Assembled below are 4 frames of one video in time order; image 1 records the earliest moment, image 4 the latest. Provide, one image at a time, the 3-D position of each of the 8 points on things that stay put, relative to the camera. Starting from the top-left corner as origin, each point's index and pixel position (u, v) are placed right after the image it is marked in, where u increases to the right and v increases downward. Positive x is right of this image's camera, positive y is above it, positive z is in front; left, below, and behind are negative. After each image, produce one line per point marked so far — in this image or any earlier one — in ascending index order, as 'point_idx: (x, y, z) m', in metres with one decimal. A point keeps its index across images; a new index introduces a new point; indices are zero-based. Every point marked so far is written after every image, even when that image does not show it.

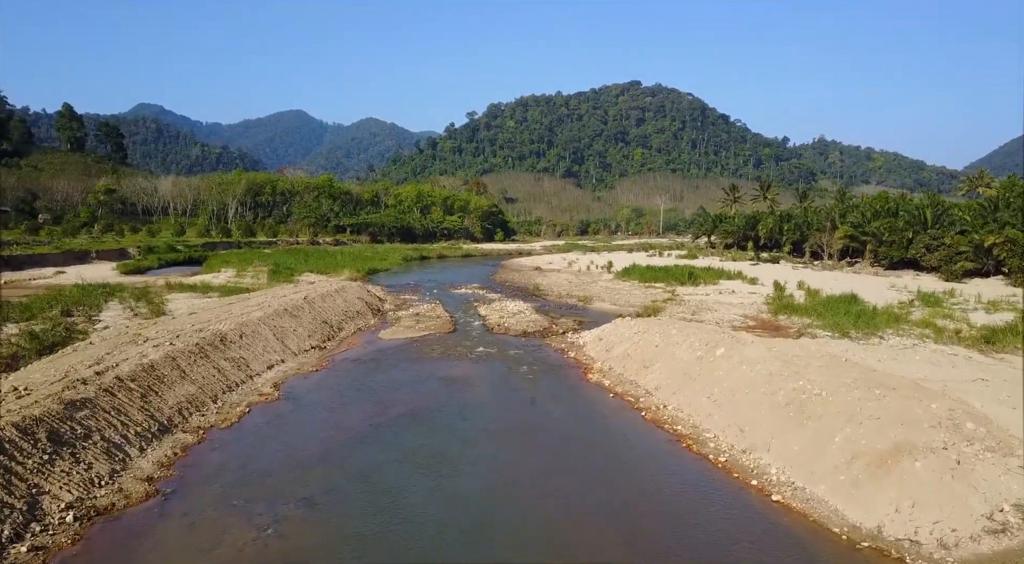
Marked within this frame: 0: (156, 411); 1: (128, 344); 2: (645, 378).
0: (-7.2, -2.6, +13.8) m
1: (-9.6, -1.6, +17.1) m
2: (+3.5, -2.5, +18.2) m
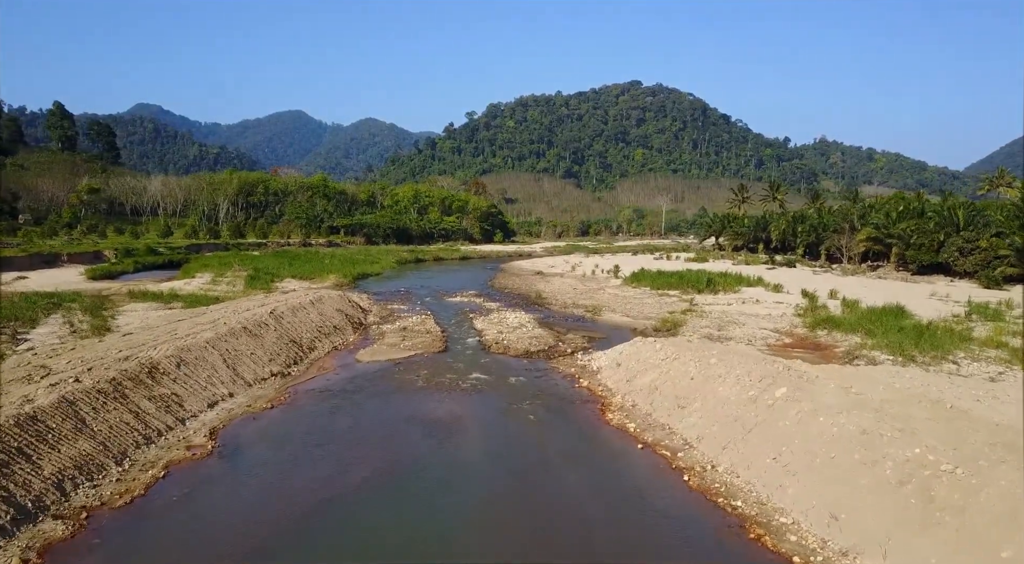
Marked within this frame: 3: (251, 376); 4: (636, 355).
0: (-7.2, -3.0, +10.0) m
1: (-9.5, -1.9, +13.4) m
2: (+3.6, -2.9, +14.4) m
3: (-6.8, -2.5, +18.1) m
4: (+3.4, -2.0, +19.1) m
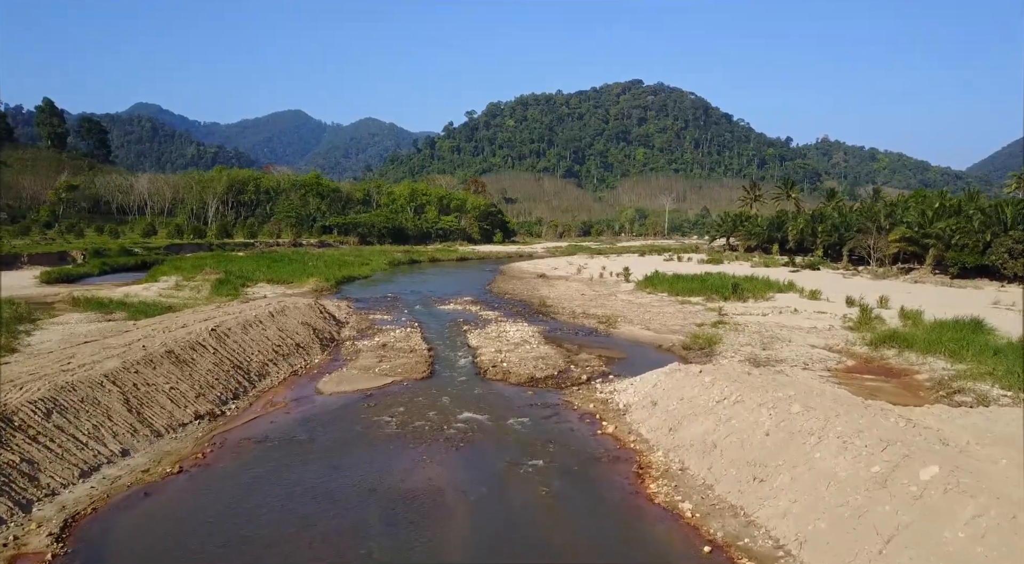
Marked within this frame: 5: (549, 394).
0: (-7.1, -3.3, +5.4) m
1: (-9.5, -2.2, +8.8) m
2: (+3.6, -3.2, +9.8) m
3: (-6.8, -2.7, +13.5) m
4: (+3.4, -2.3, +14.5) m
5: (+0.9, -2.8, +17.5) m
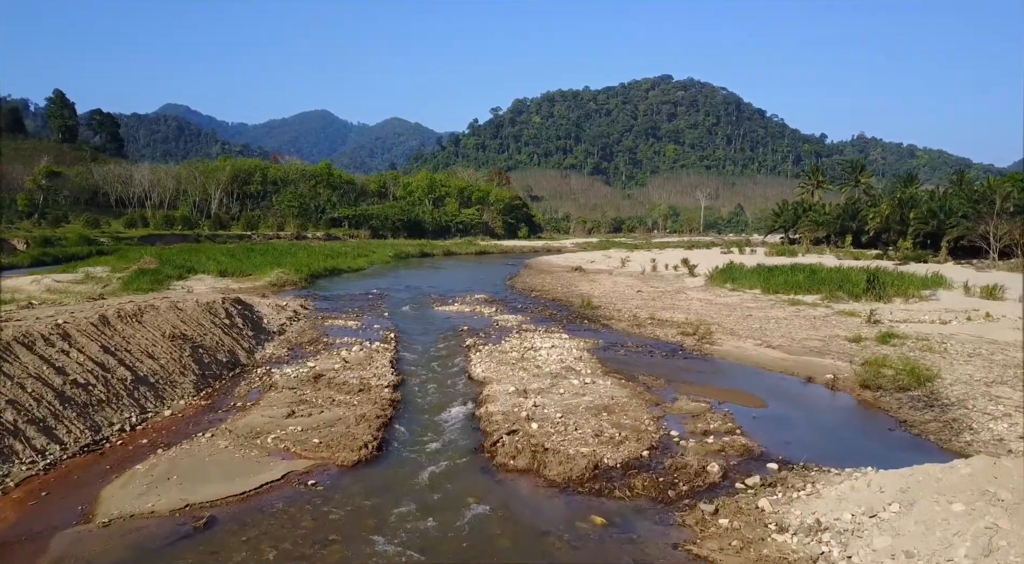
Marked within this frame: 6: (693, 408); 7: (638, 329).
0: (-7.1, -2.9, -4.7) m
1: (-9.4, -1.8, -1.3) m
2: (+3.7, -2.8, -0.8) m
3: (-6.5, -2.4, +3.3) m
4: (+3.8, -2.0, +4.0) m
5: (+1.4, -2.5, +7.0) m
6: (+2.9, -2.0, +11.2) m
7: (+3.4, -1.3, +18.9) m
